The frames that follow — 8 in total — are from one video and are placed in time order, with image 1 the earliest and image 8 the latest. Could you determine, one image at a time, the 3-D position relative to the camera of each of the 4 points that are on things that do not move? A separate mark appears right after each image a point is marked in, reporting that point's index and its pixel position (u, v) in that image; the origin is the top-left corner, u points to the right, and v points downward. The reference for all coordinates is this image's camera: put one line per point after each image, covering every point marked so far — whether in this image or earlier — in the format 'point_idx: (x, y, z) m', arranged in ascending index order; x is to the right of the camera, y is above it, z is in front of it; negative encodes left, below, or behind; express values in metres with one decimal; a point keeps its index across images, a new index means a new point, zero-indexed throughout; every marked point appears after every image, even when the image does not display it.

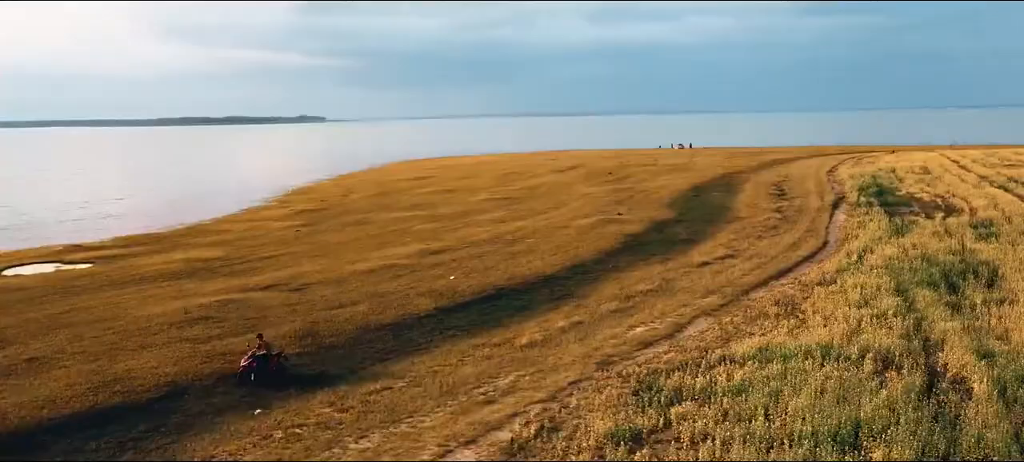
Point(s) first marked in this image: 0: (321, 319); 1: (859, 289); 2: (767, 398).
0: (-4.6, -2.1, +20.0) m
1: (+8.3, -1.3, +19.0) m
2: (+3.8, -2.4, +11.8) m
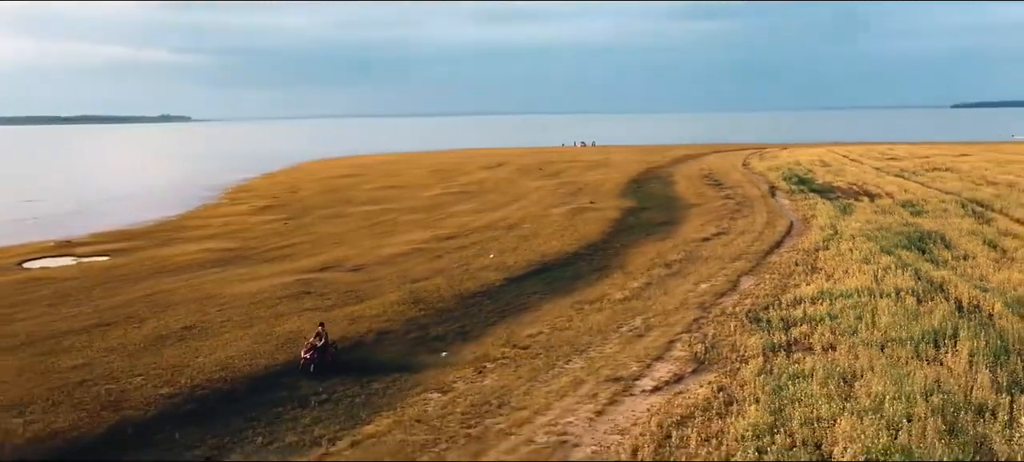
0: (-2.7, -1.6, +22.7) m
1: (+10.1, -0.6, +23.7) m
2: (+6.8, -1.8, +16.0) m
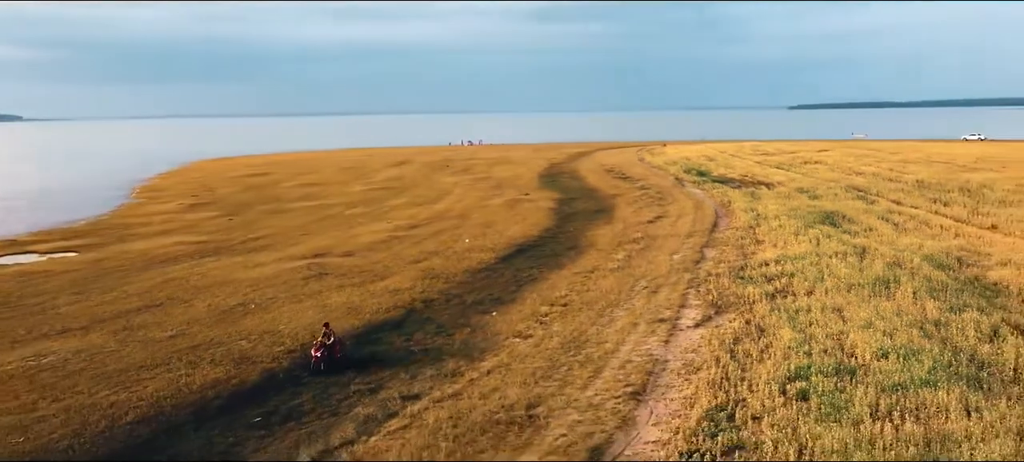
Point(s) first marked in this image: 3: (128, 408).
0: (-2.8, -1.2, +25.4) m
1: (+9.7, +0.2, +28.6) m
2: (+7.8, -1.1, +20.4) m
3: (-6.3, -2.9, +13.5) m
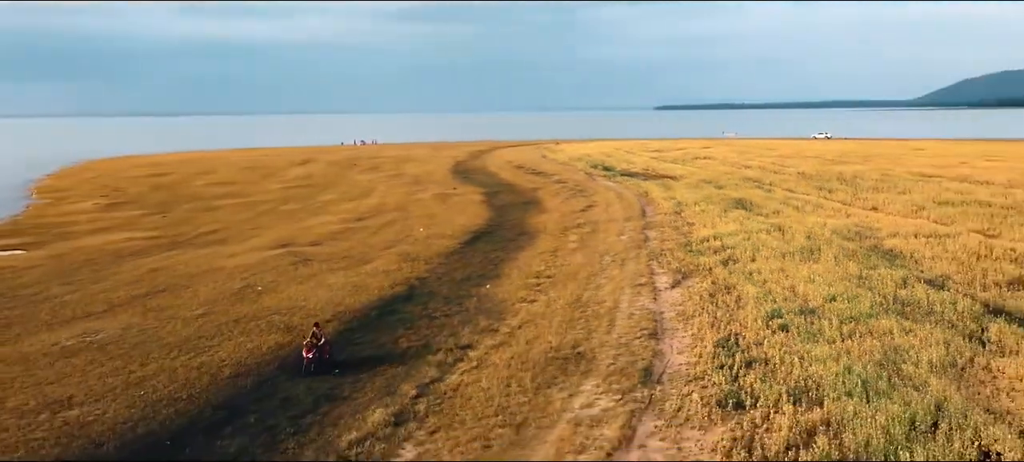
0: (-3.9, -0.7, +27.6) m
1: (+7.9, +0.8, +32.6) m
2: (+7.3, -0.4, +24.2) m
3: (-5.5, -2.5, +15.3) m
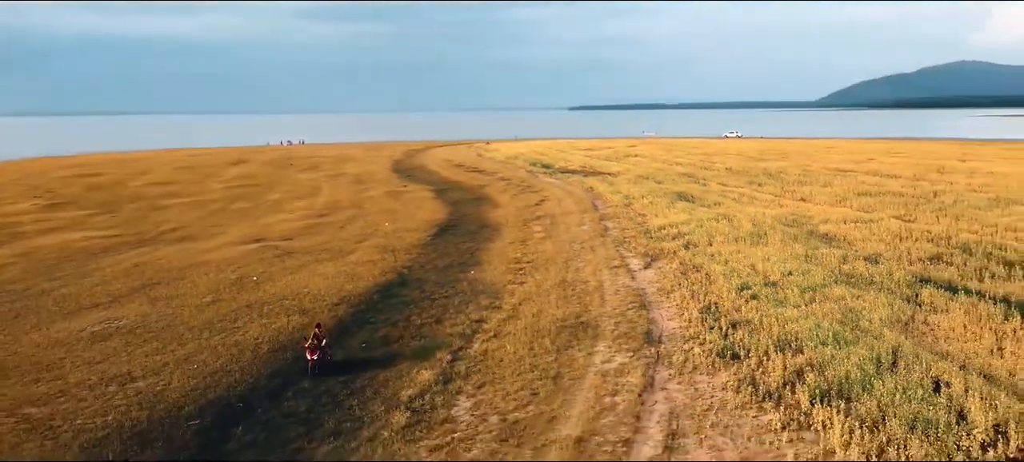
0: (-5.0, -0.5, +29.1) m
1: (+6.2, +1.2, +35.3) m
2: (+6.5, 0.0, +26.8) m
3: (-5.3, -2.3, +16.7) m
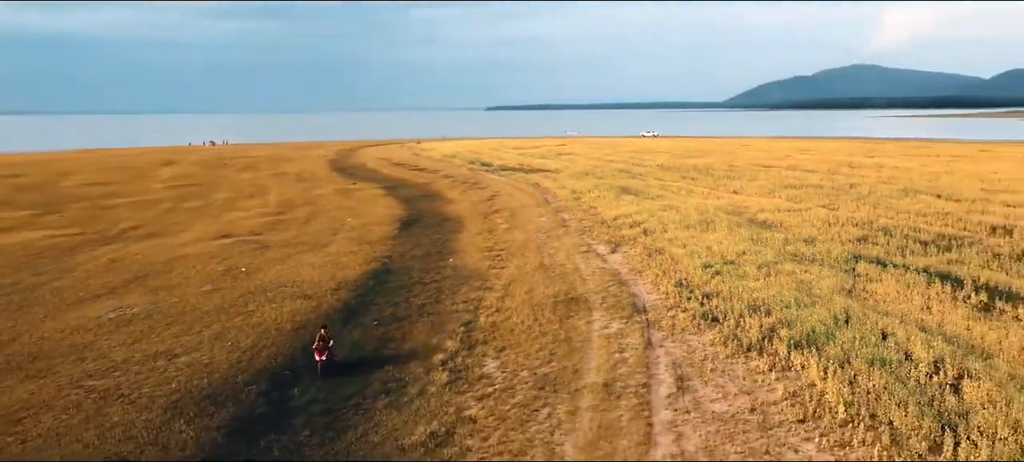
0: (-6.2, -0.3, +30.4) m
1: (+4.2, +1.6, +37.7) m
2: (+5.4, +0.4, +29.4) m
3: (-5.3, -2.1, +18.1) m
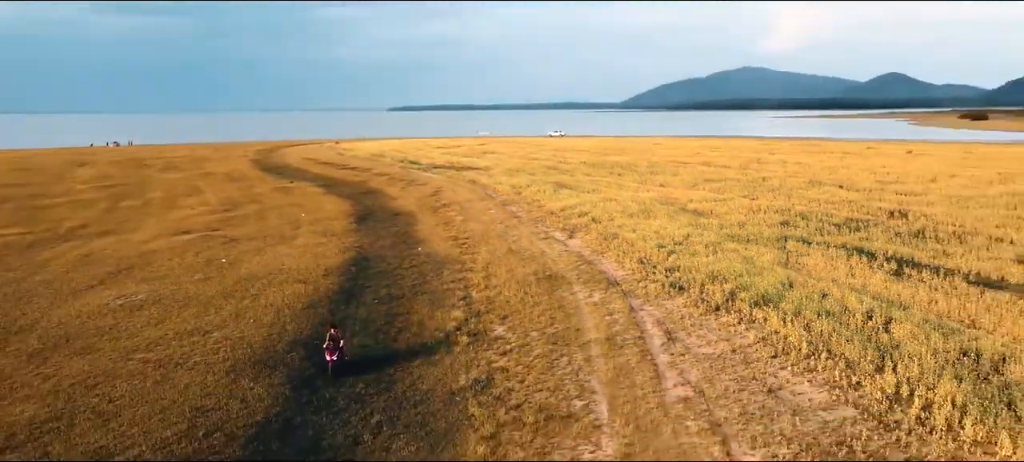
0: (-8.0, 0.0, +31.9) m
1: (+1.5, +2.0, +40.4) m
2: (+3.7, +0.8, +32.2) m
3: (-5.6, -1.8, +19.7) m
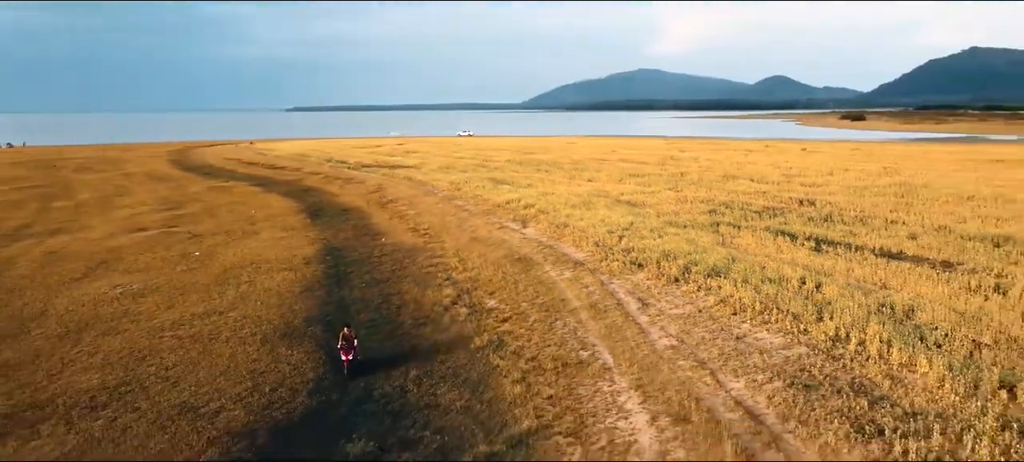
0: (-10.0, +0.2, +33.1) m
1: (-1.6, +2.4, +42.7) m
2: (+1.5, +1.2, +34.8) m
3: (-6.1, -1.5, +21.3) m
